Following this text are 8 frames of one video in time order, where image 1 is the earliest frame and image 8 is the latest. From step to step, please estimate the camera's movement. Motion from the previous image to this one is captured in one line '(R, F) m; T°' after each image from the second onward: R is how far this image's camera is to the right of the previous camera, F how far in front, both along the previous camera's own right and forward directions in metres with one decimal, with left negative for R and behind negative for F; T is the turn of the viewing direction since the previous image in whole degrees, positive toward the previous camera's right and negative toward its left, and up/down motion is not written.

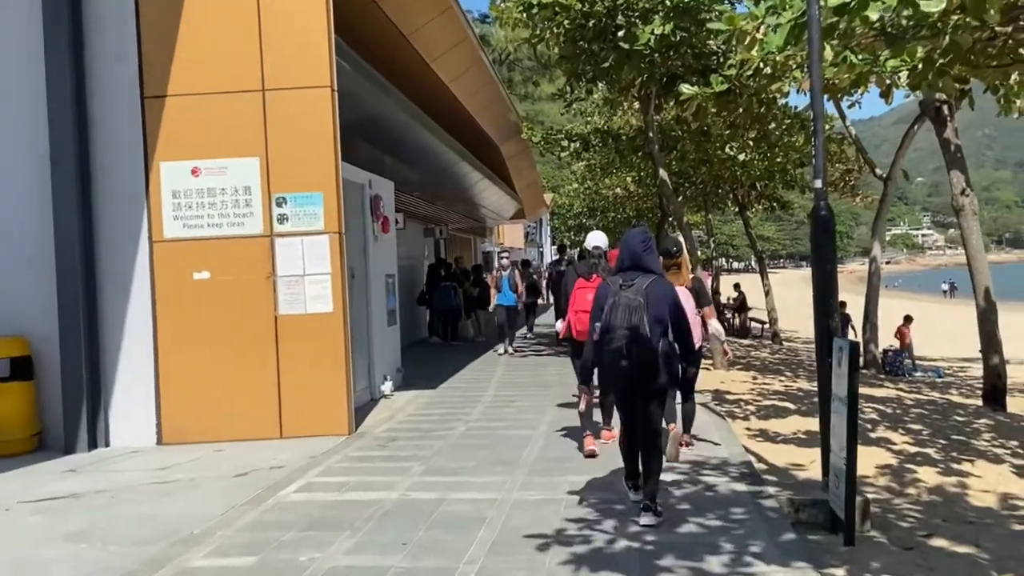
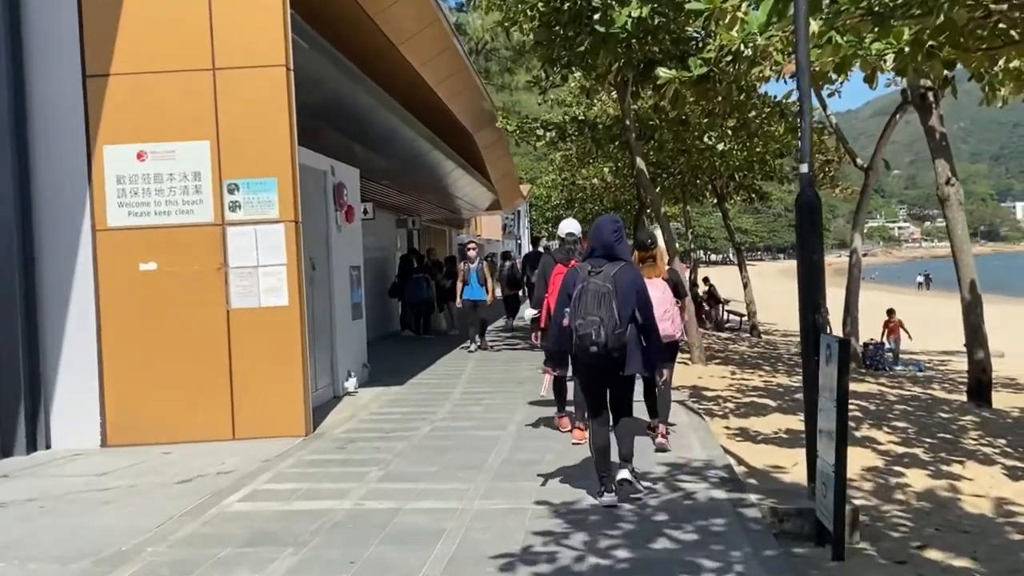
(+0.1, +0.5) m; +1°
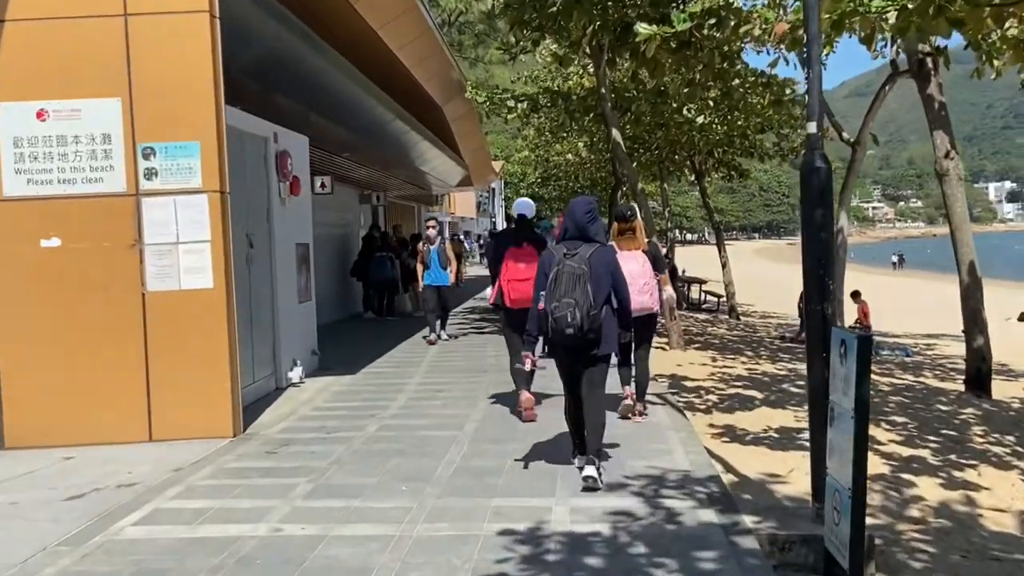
(+0.1, +1.0) m; +2°
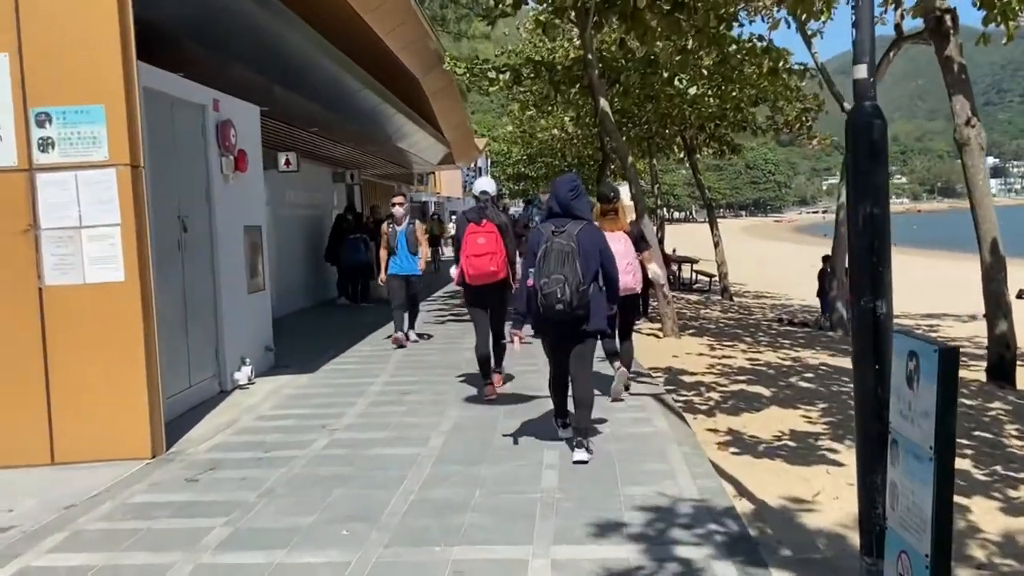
(+0.1, +1.1) m; +1°
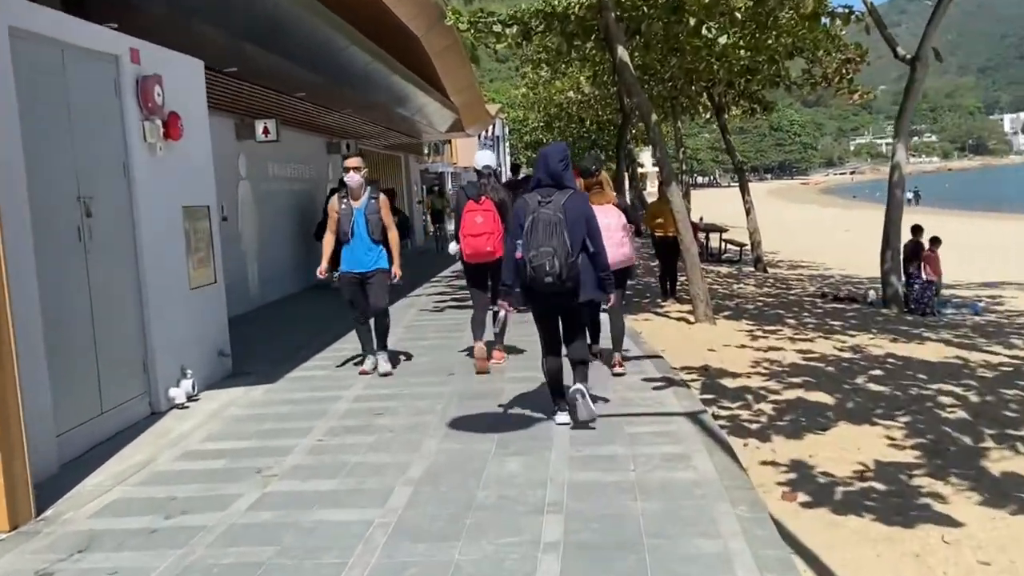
(+0.2, +1.7) m; -2°
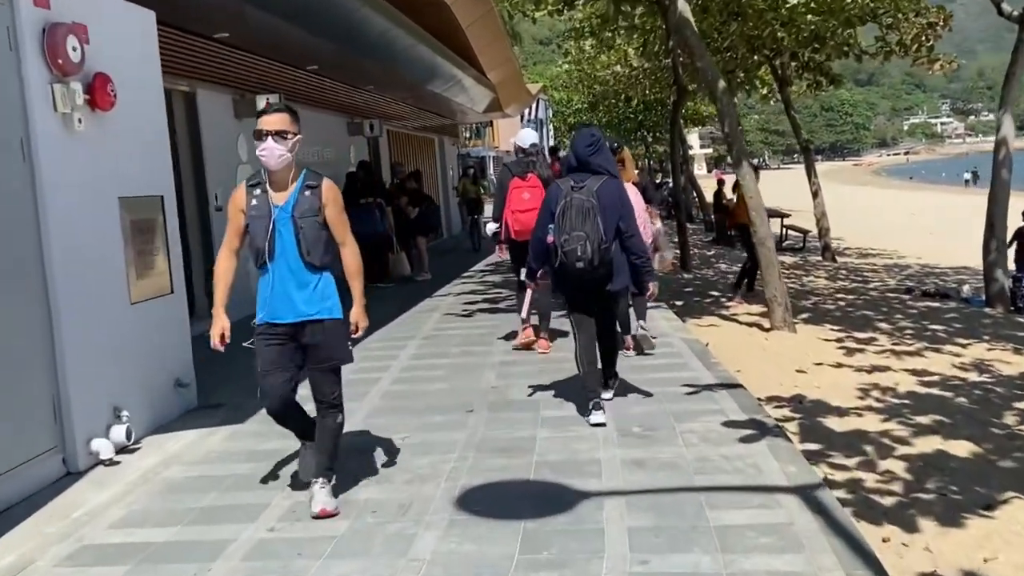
(+0.1, +1.8) m; -3°
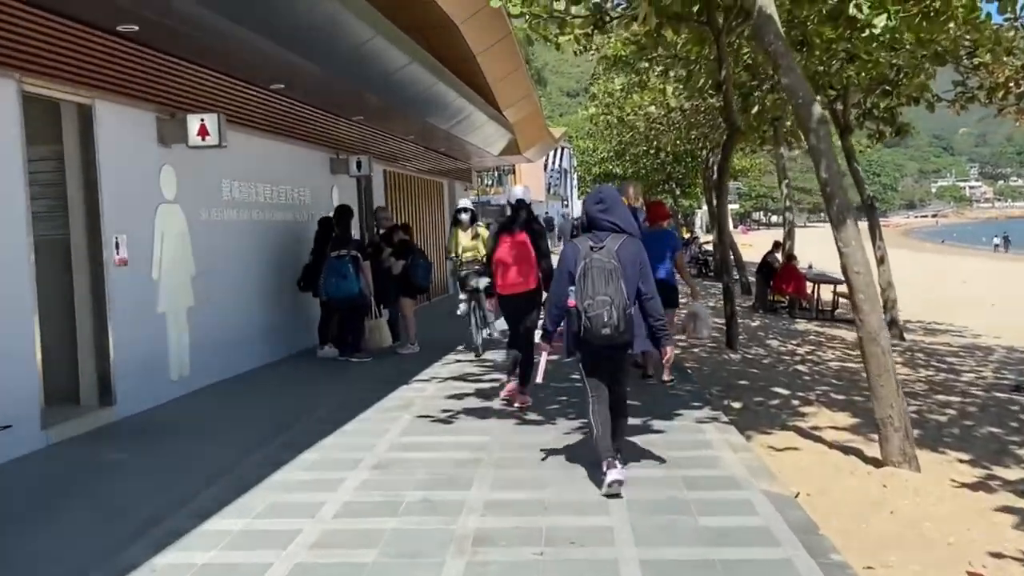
(+0.1, +2.9) m; -1°
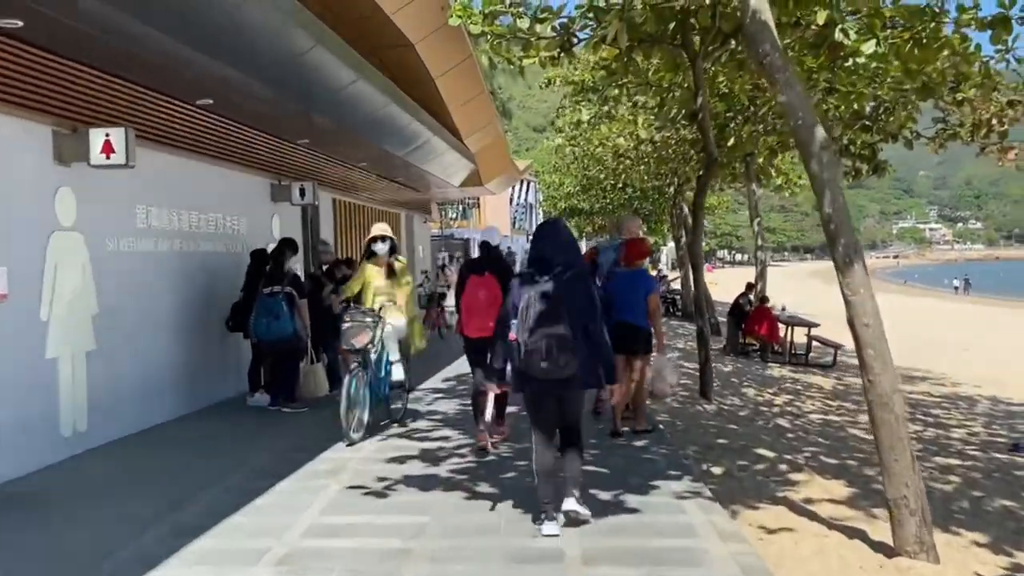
(+0.1, +1.1) m; +2°
